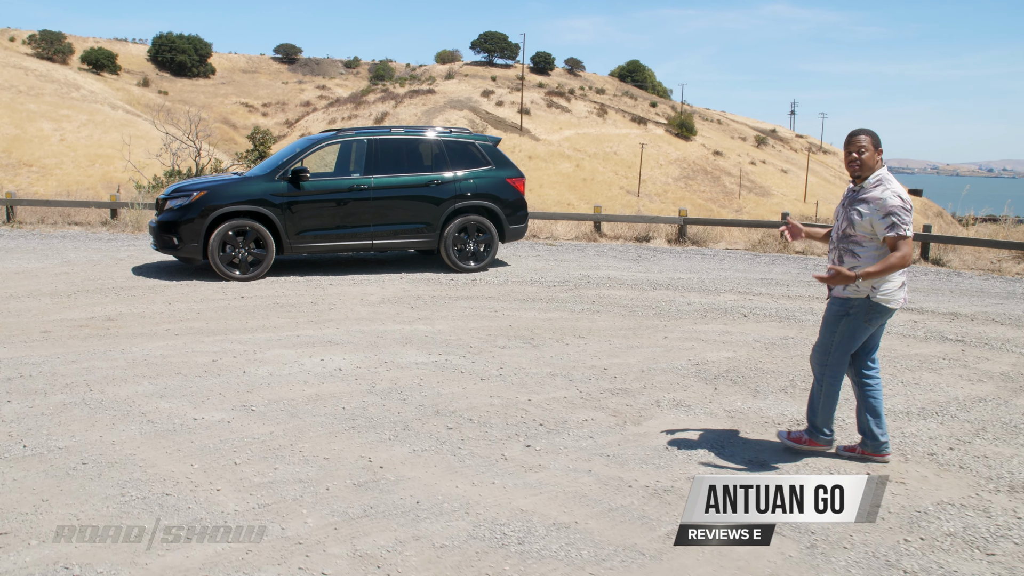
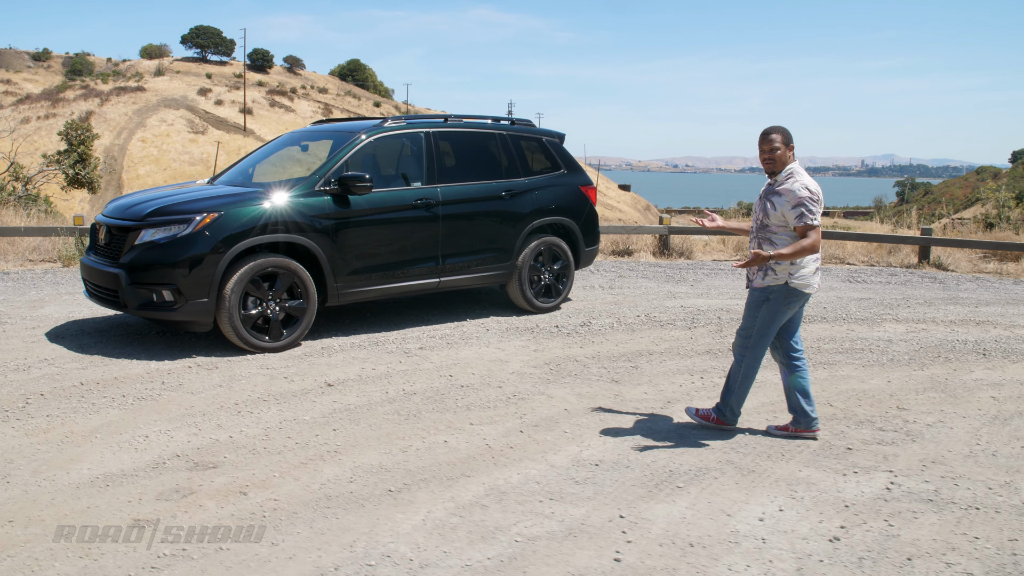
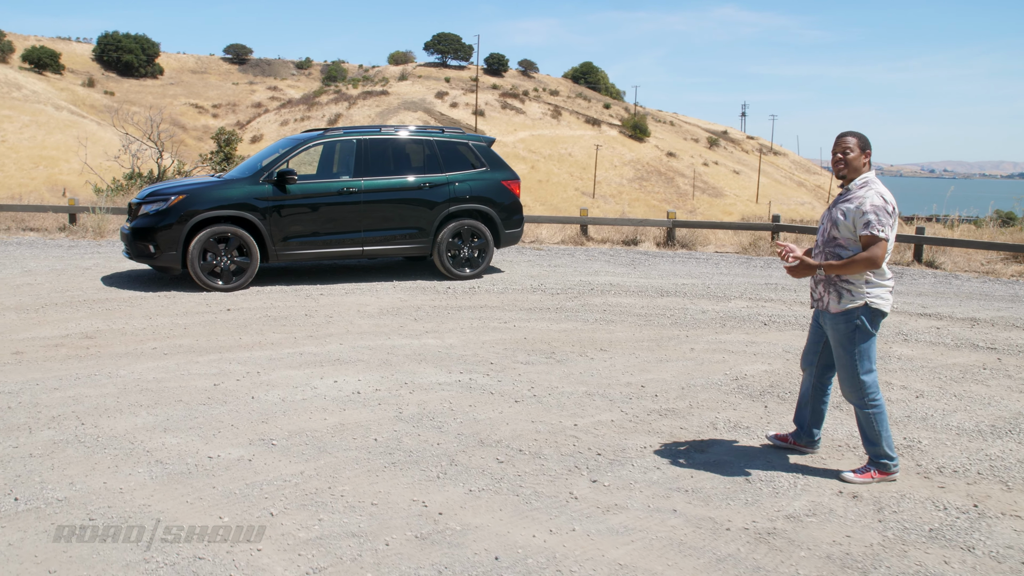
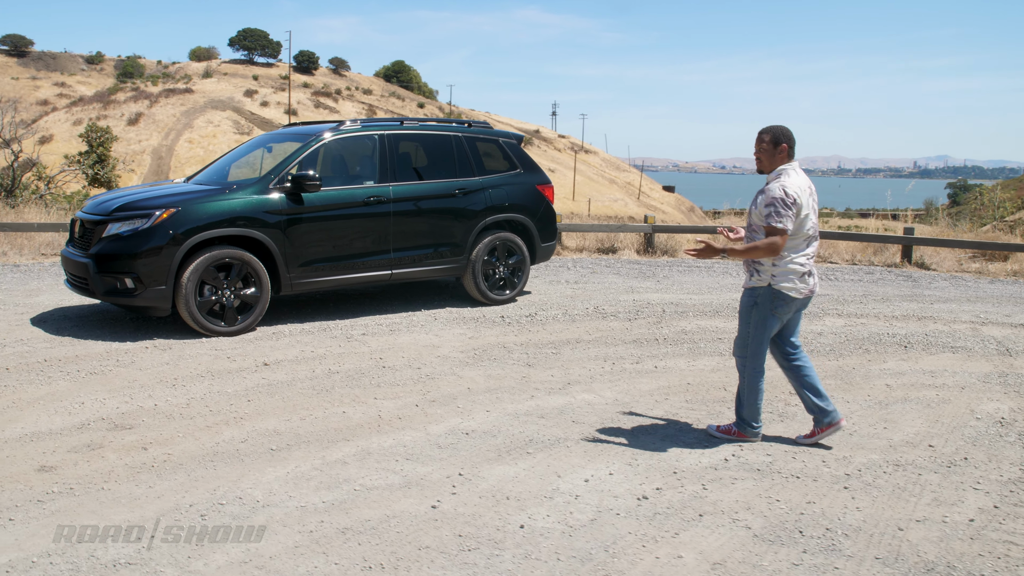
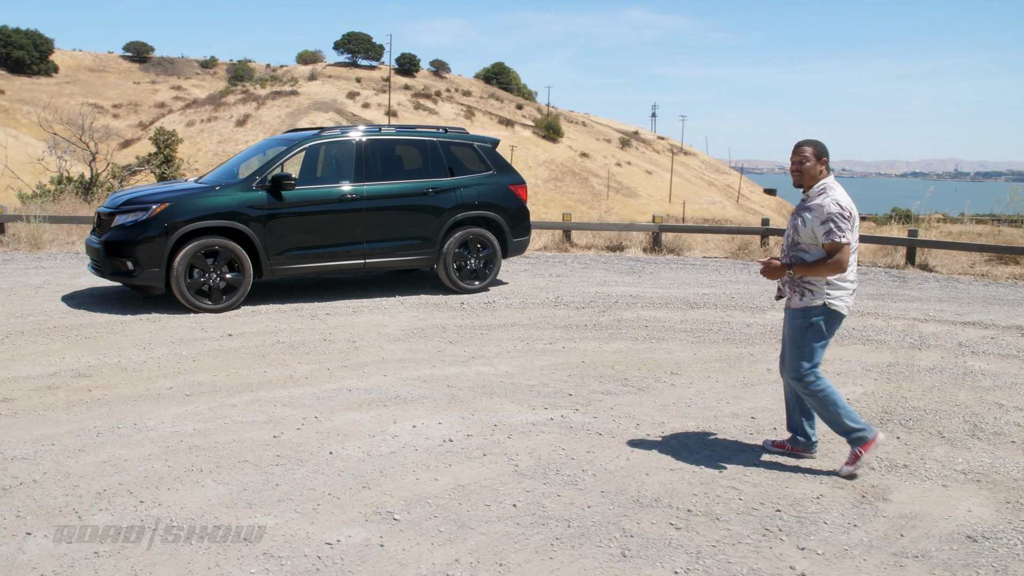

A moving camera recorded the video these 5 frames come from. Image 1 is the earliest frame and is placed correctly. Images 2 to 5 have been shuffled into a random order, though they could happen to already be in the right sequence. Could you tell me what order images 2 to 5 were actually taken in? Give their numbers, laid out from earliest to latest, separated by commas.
3, 5, 4, 2
